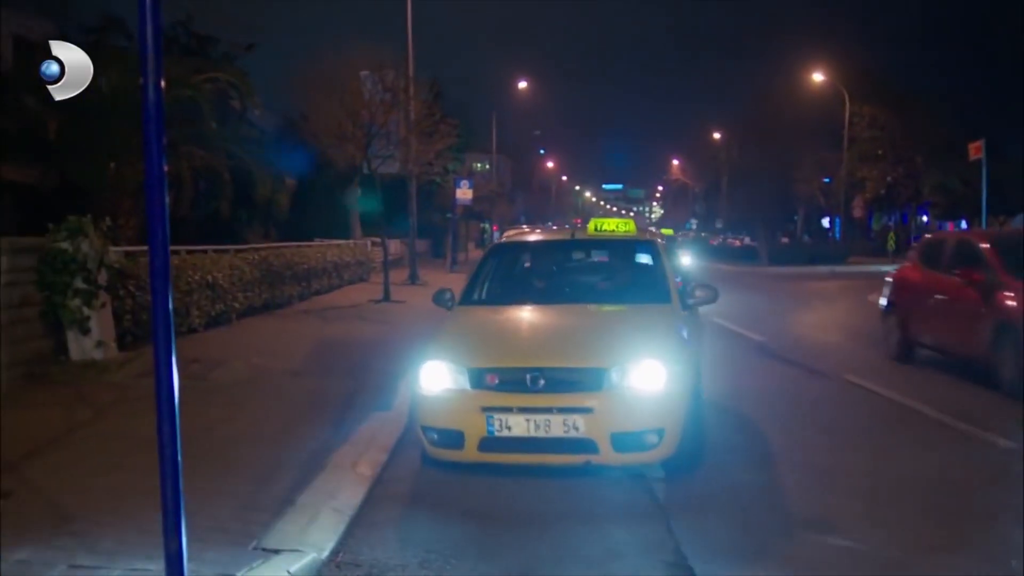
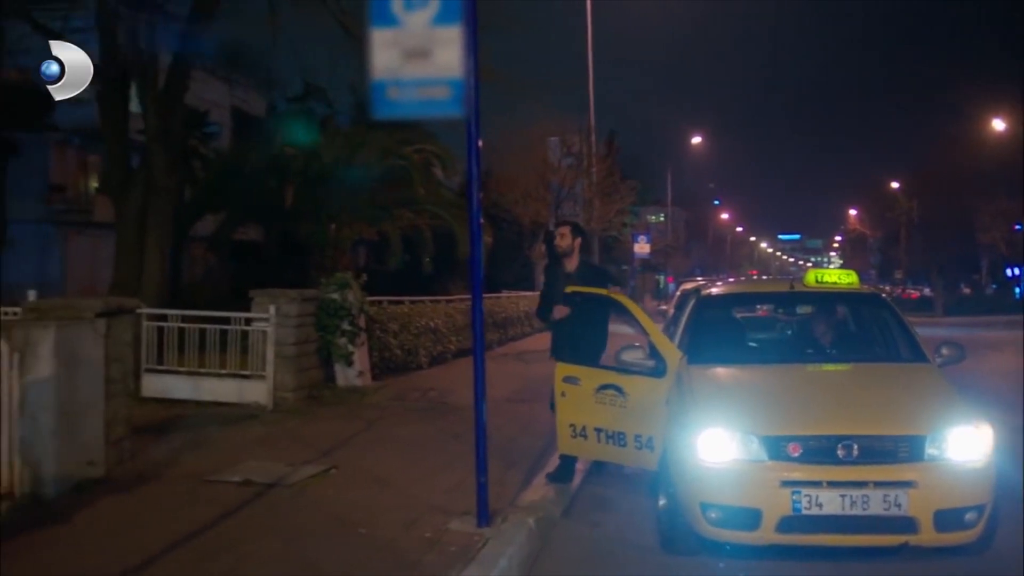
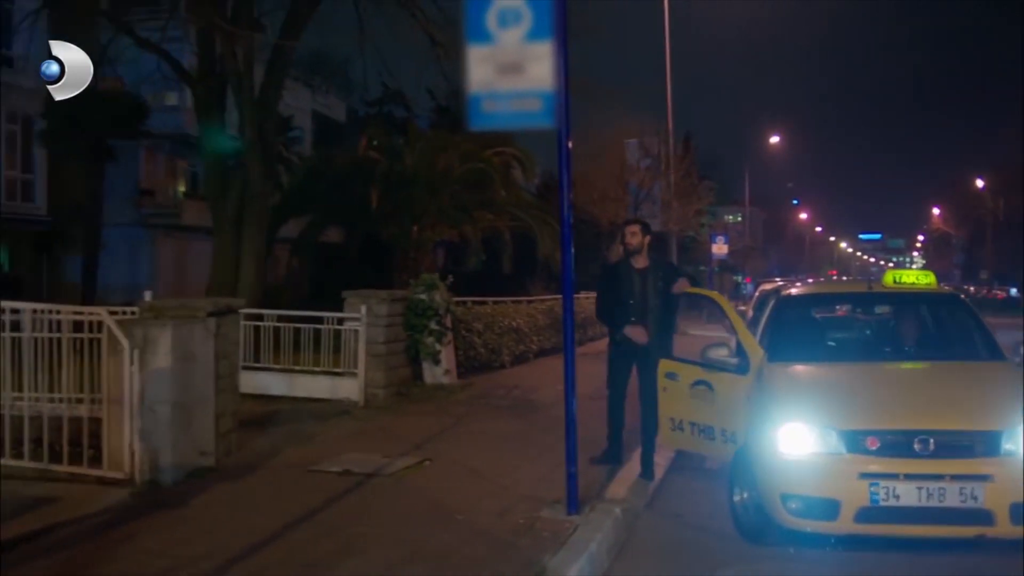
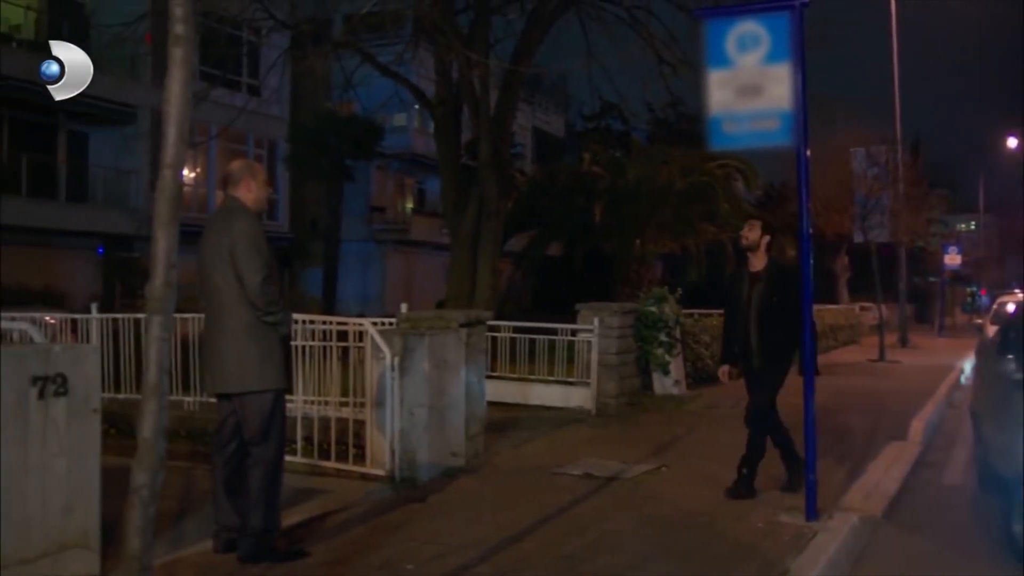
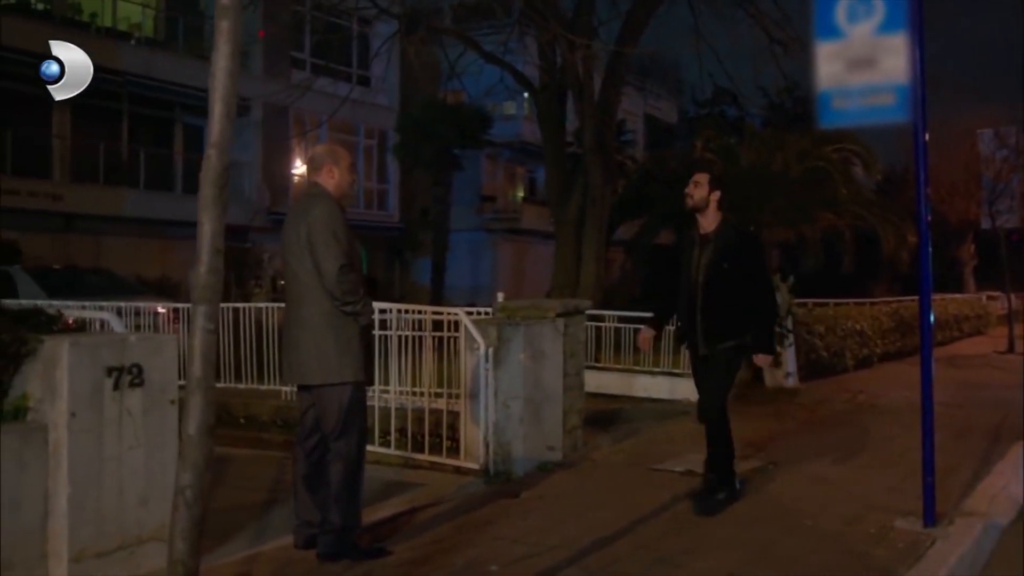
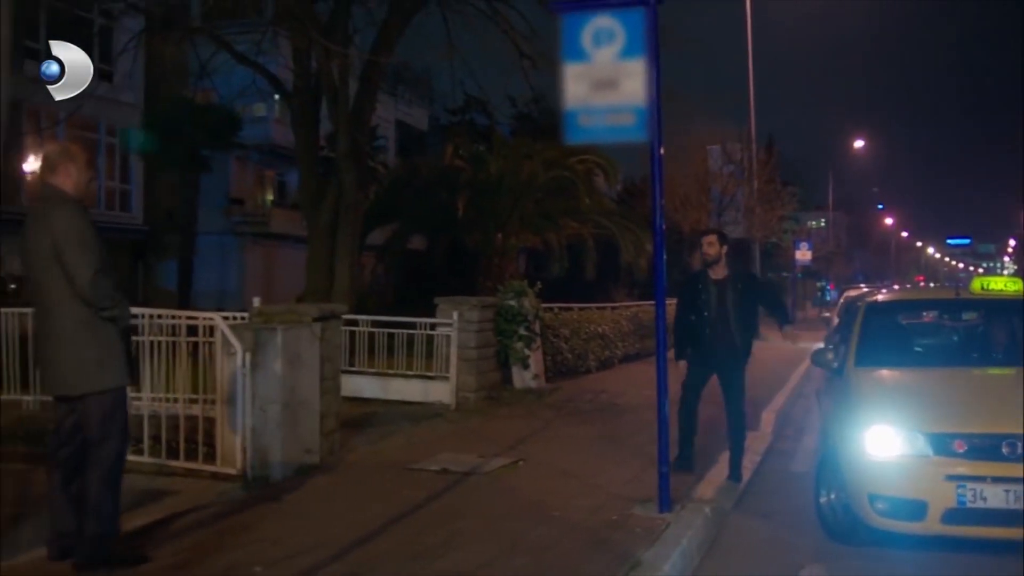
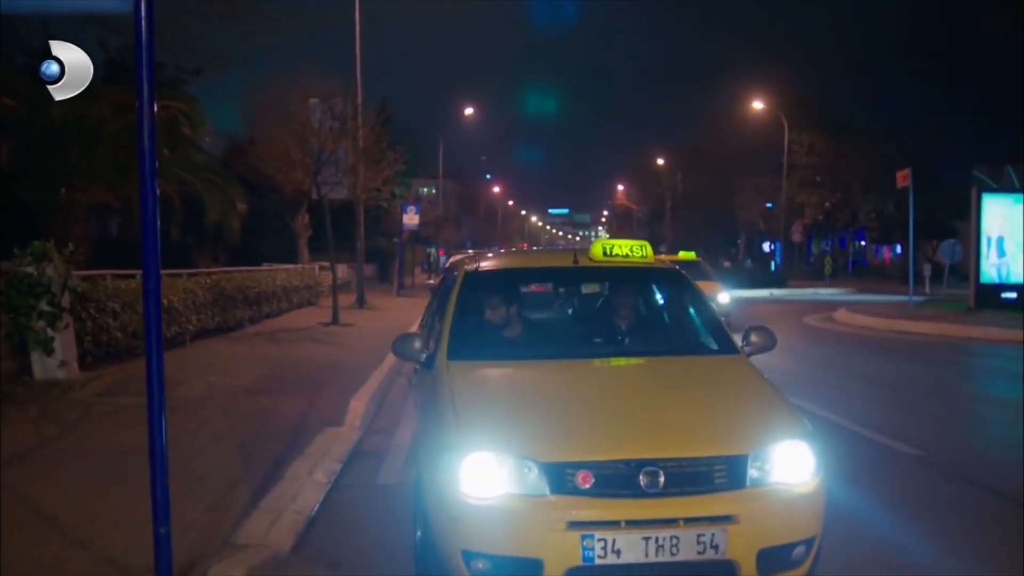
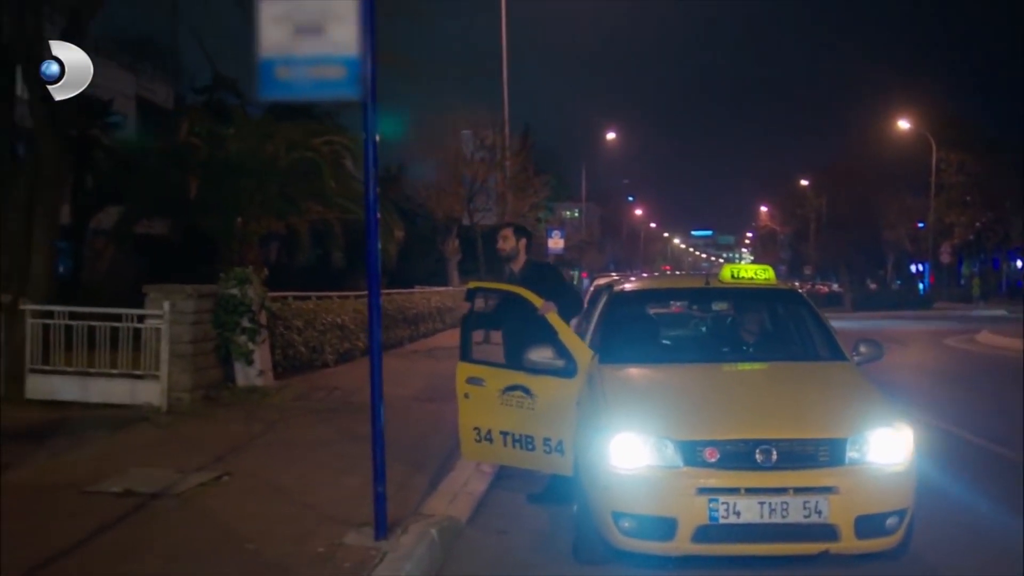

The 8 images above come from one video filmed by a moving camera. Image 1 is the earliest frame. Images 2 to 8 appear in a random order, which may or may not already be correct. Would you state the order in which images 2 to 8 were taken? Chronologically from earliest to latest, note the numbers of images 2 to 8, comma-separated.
7, 8, 2, 3, 6, 4, 5
